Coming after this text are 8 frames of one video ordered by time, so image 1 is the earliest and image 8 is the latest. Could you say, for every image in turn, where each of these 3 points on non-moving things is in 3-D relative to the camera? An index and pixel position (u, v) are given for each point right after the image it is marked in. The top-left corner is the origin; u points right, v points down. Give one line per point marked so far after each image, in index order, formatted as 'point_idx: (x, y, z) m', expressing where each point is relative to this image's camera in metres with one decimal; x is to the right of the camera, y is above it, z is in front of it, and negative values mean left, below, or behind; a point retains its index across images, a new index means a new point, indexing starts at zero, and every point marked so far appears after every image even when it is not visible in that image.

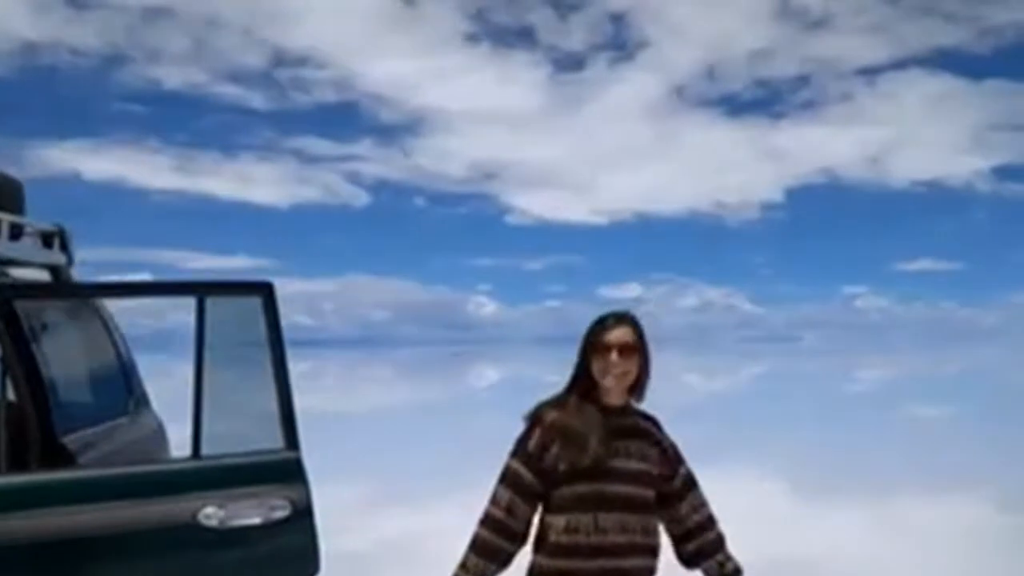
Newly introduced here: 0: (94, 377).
0: (-2.1, -0.5, +5.1) m
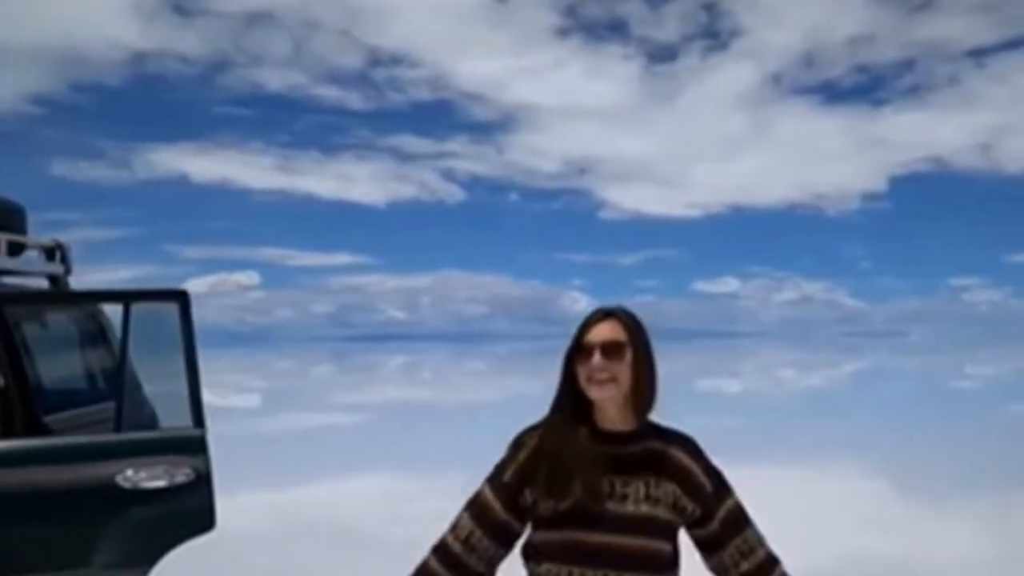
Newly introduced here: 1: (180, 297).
0: (-2.2, -0.5, +5.2) m
1: (-2.1, -0.1, +5.5) m
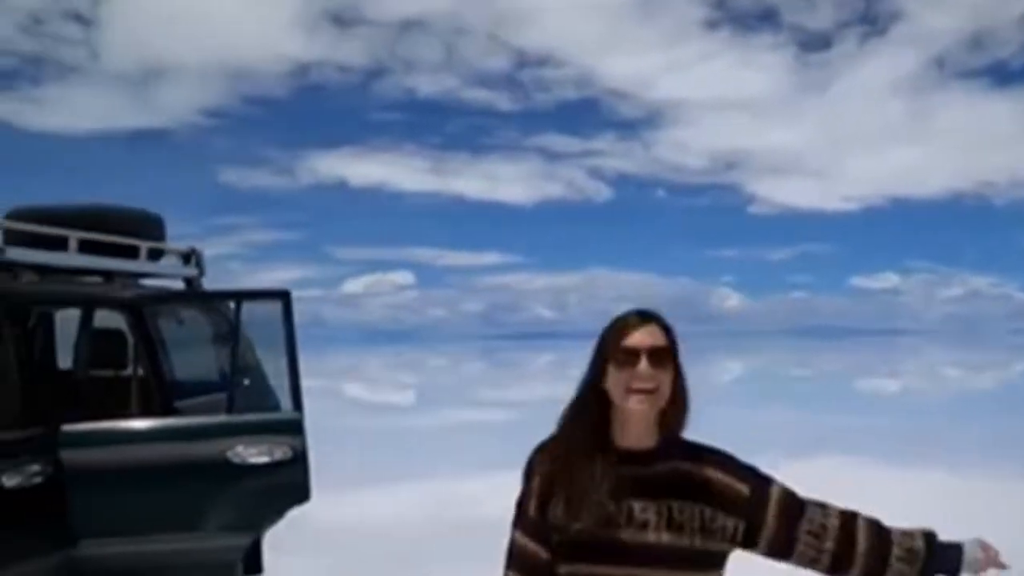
0: (-1.7, -0.5, +5.9) m
1: (-1.6, -0.1, +6.1) m
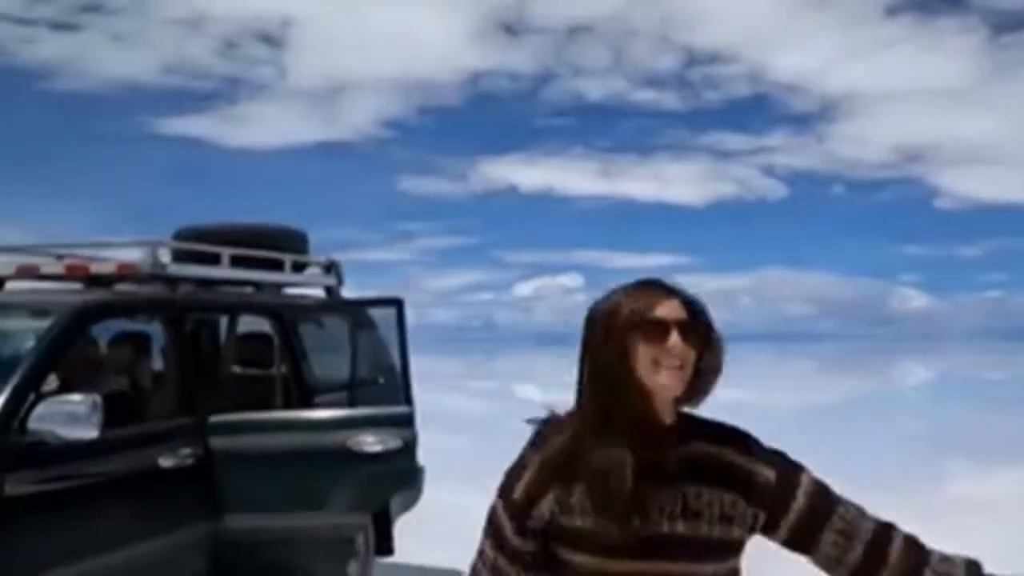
0: (-1.1, -0.5, +6.6) m
1: (-0.9, -0.1, +6.7) m
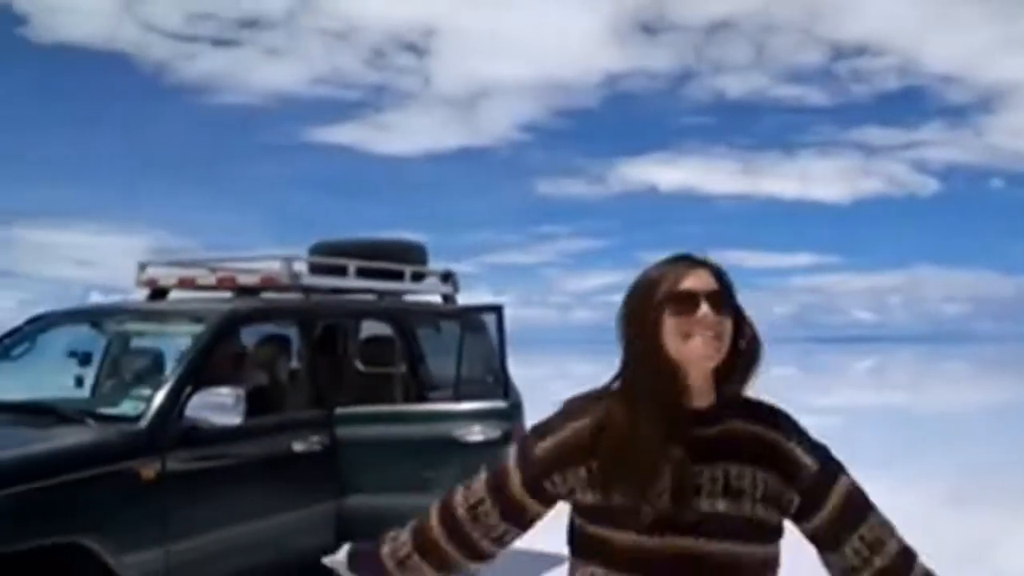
0: (-0.3, -0.6, +7.2) m
1: (-0.1, -0.2, +7.4) m
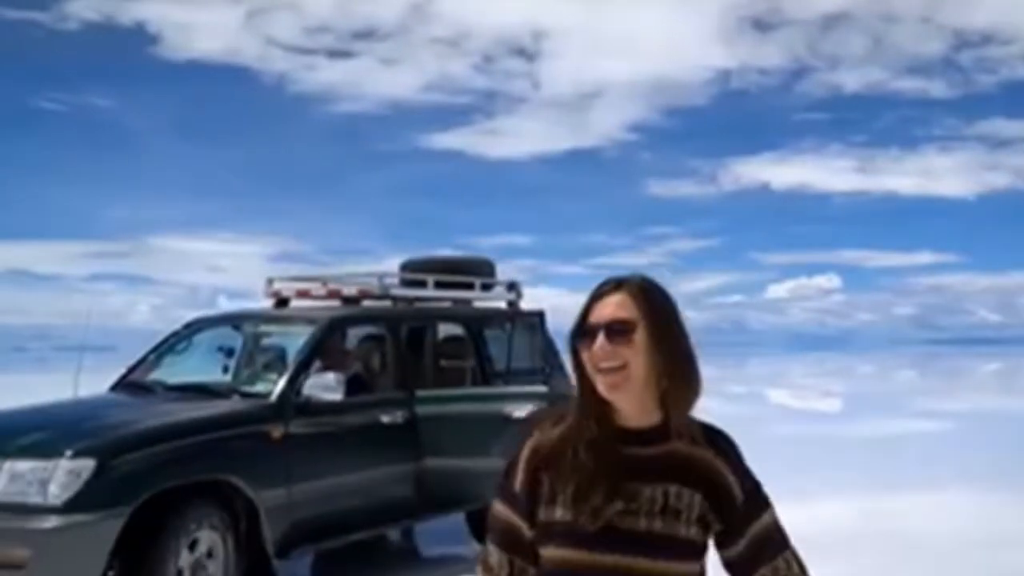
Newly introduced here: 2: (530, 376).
0: (+0.1, -0.7, +8.9) m
1: (+0.3, -0.2, +9.0) m
2: (+0.2, -0.8, +8.8) m
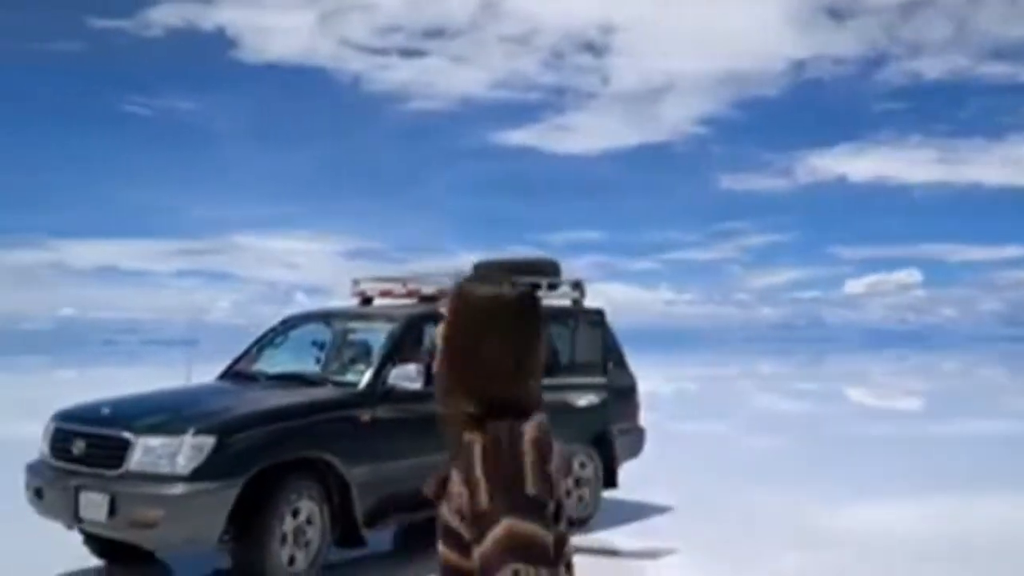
0: (+0.7, -0.7, +9.6) m
1: (+1.0, -0.2, +9.7) m
2: (+0.8, -0.8, +9.6) m
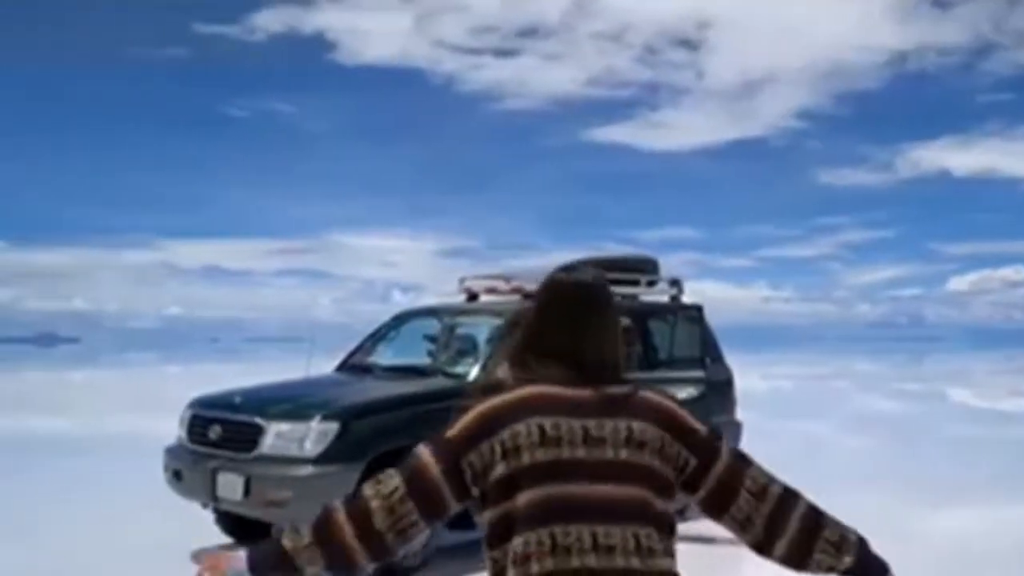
0: (+1.7, -0.6, +9.9) m
1: (+2.0, -0.2, +10.0) m
2: (+1.8, -0.7, +9.8) m
